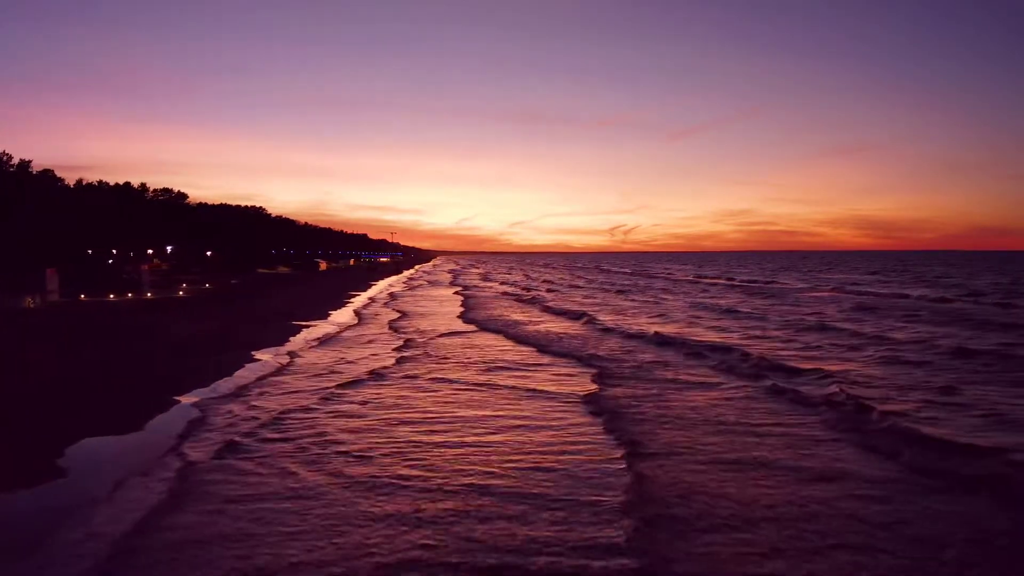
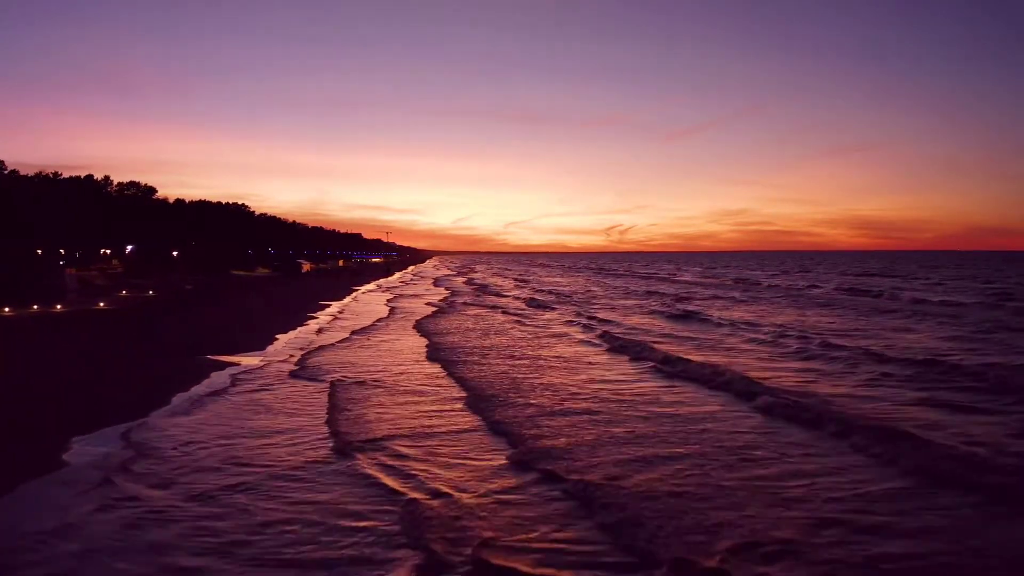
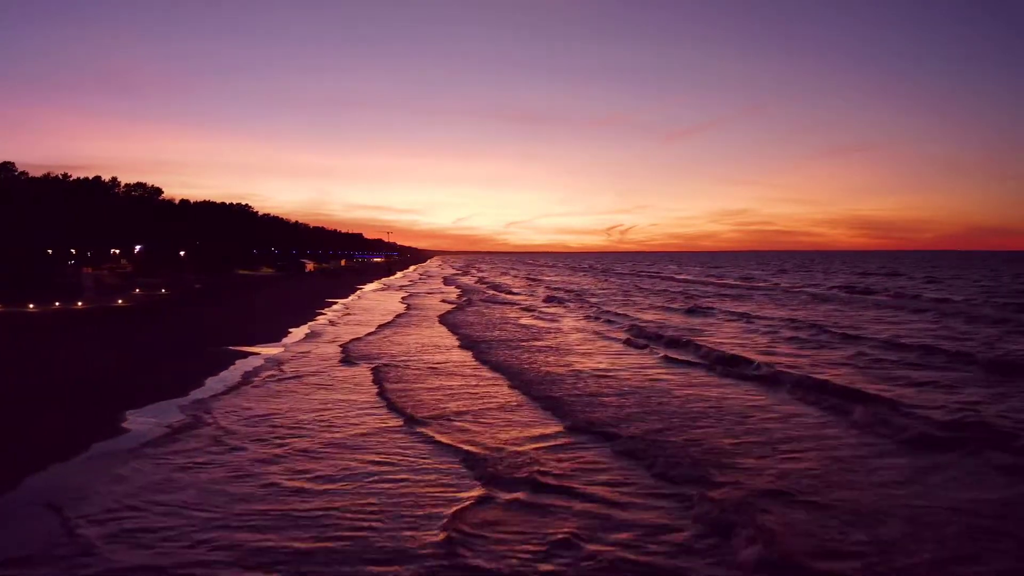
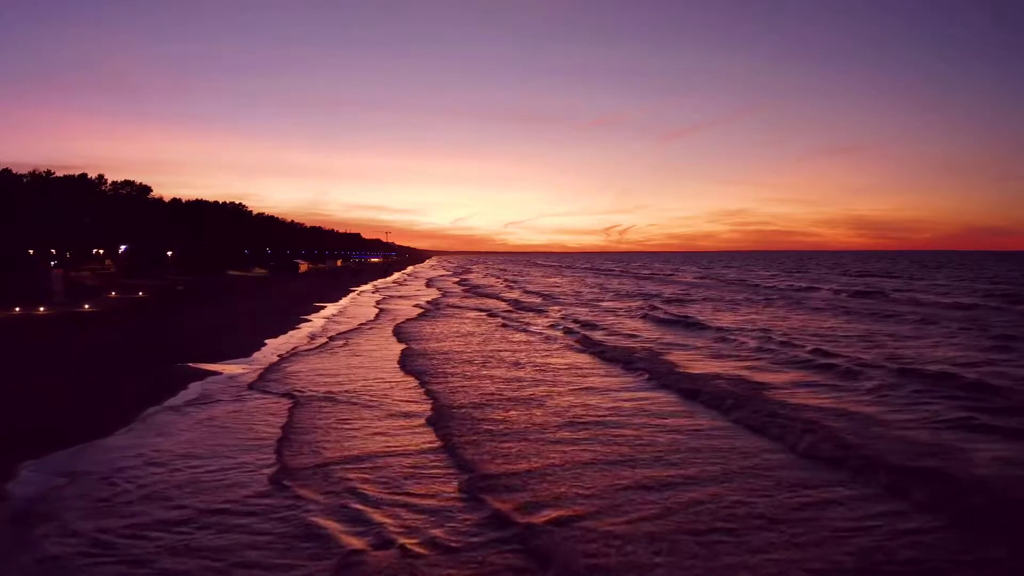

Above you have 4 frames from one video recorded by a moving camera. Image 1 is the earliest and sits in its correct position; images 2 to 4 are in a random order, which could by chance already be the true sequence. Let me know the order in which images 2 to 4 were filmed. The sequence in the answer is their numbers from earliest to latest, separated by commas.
3, 2, 4
